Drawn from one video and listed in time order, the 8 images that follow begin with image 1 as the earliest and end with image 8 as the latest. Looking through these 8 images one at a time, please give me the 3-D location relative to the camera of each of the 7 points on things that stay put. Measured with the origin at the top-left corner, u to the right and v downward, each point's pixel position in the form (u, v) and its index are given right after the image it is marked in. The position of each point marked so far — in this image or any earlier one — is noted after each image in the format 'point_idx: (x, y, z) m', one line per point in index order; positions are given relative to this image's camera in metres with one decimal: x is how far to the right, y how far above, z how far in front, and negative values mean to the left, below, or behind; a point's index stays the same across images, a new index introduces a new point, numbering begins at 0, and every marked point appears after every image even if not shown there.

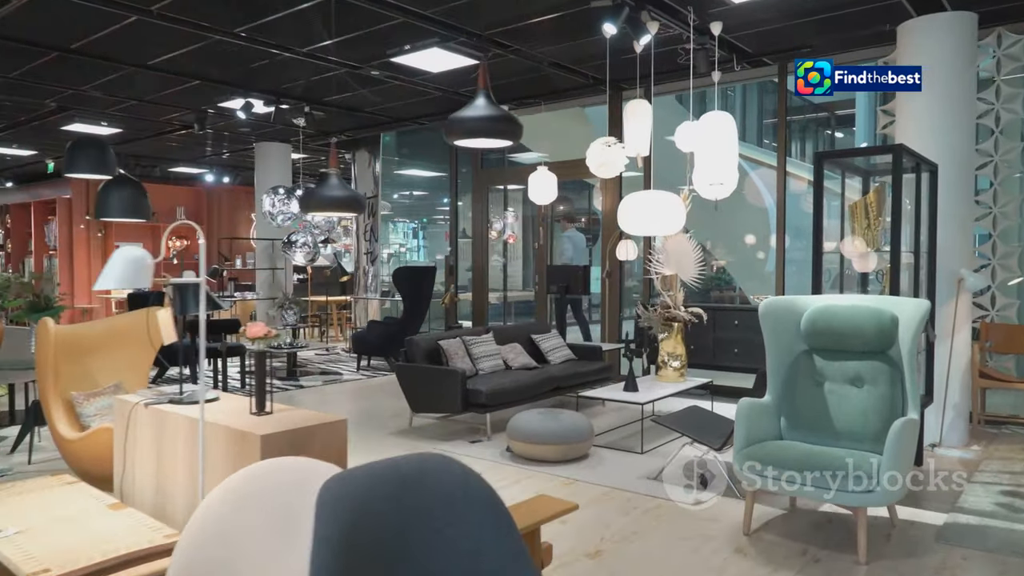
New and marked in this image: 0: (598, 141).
0: (+0.6, +1.0, +5.3) m
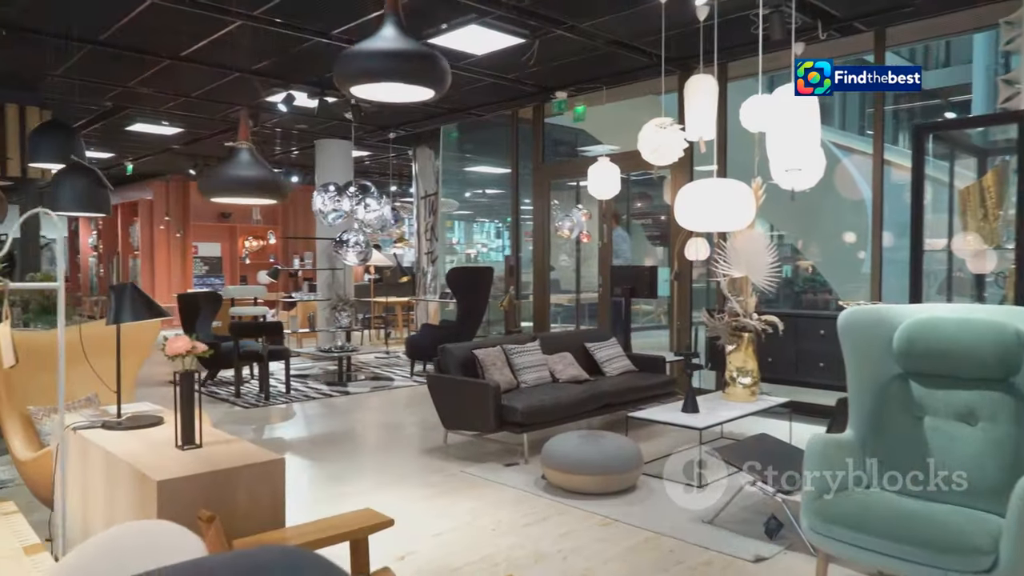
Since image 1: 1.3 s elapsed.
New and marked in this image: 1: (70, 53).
0: (+0.9, +1.0, +4.6) m
1: (-3.6, +1.9, +6.1) m
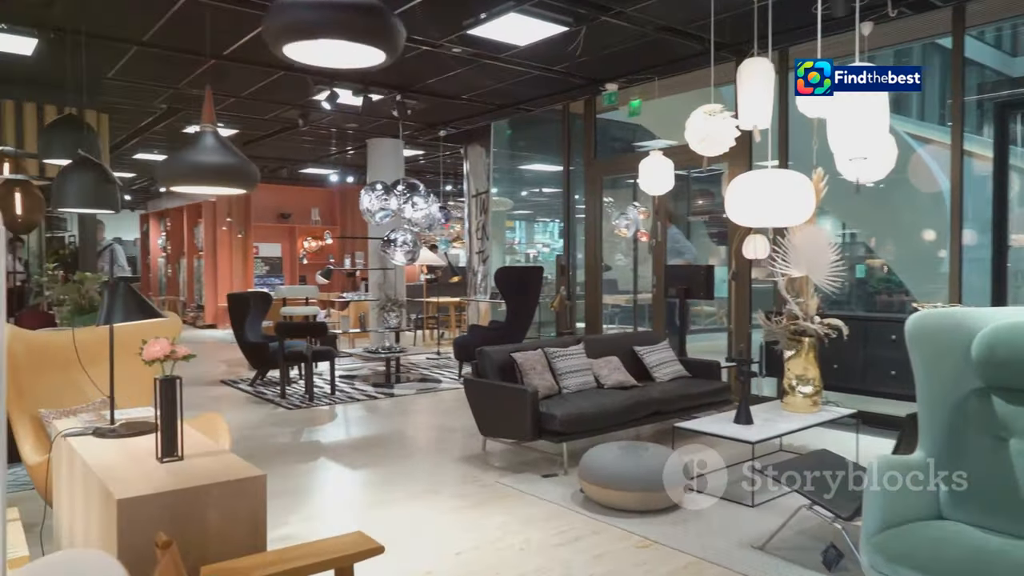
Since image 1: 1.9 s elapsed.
0: (+1.1, +1.0, +4.3) m
1: (-3.2, +1.9, +6.1) m
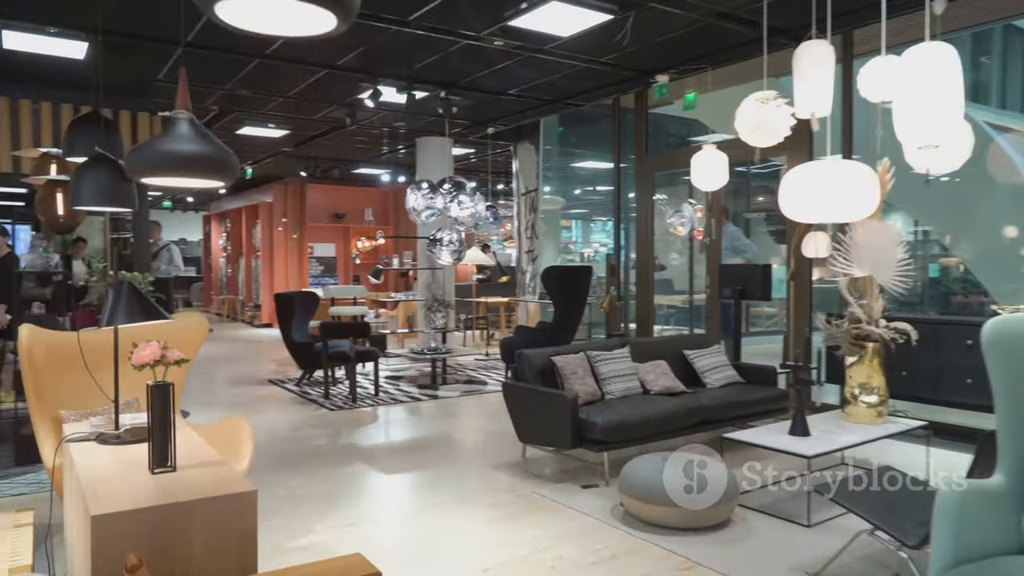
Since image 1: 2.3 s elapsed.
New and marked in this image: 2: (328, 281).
0: (+1.3, +1.0, +4.0) m
1: (-2.9, +1.9, +6.1) m
2: (-3.6, +0.1, +14.5) m
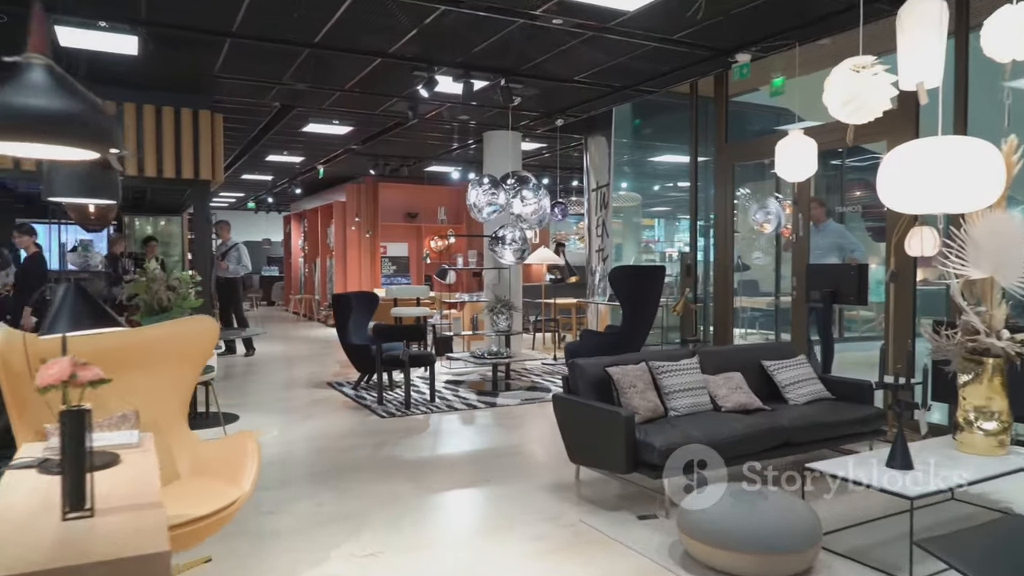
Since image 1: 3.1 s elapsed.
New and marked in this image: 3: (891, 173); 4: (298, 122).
0: (+1.5, +1.0, +3.4) m
1: (-2.4, +1.9, +6.0) m
2: (-2.2, +0.1, +14.4) m
3: (+1.5, +0.5, +3.0) m
4: (-2.6, +2.0, +8.9) m
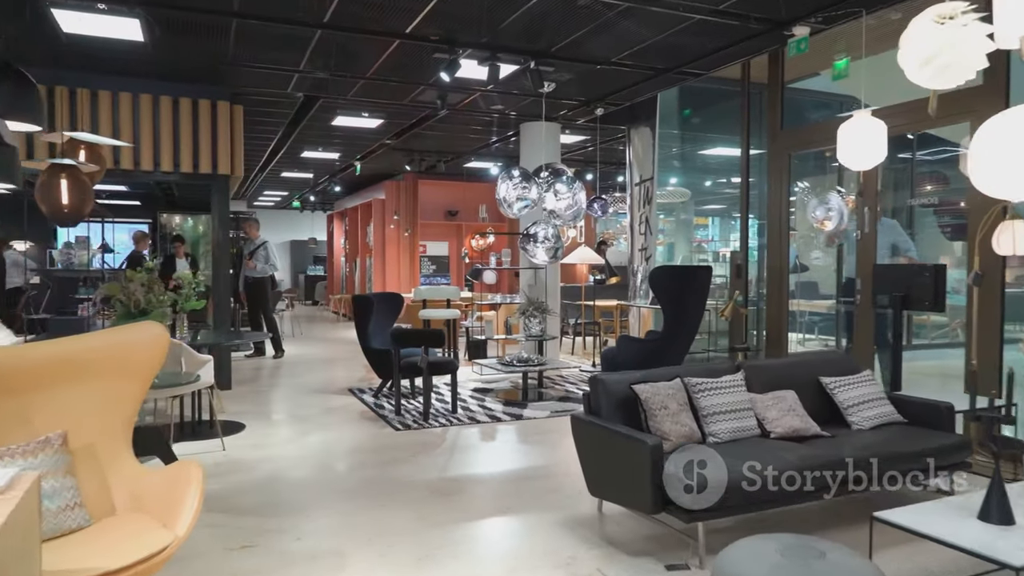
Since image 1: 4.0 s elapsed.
0: (+1.5, +1.0, +2.7) m
1: (-2.2, +1.9, +5.6) m
2: (-1.4, +0.1, +14.0) m
3: (+1.5, +0.5, +2.3) m
4: (-2.1, +2.0, +8.5) m
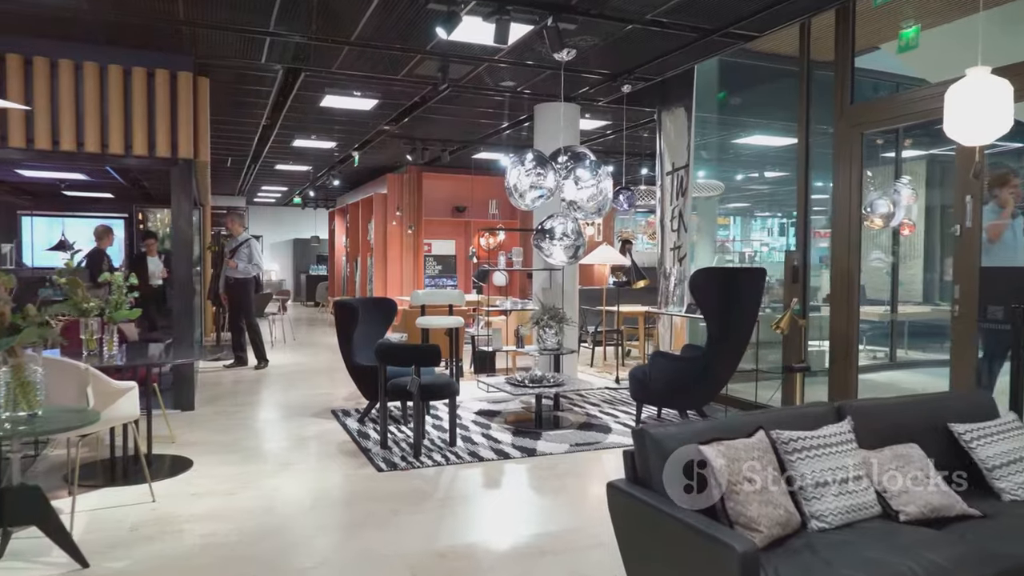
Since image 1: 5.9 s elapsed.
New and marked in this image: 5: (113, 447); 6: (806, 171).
0: (+1.5, +0.9, +1.6) m
1: (-2.1, +1.9, +4.6) m
2: (-1.2, +0.1, +12.9) m
3: (+1.5, +0.4, +1.2) m
4: (-2.0, +1.9, +7.5) m
5: (-2.5, -1.0, +4.6) m
6: (+2.4, +0.9, +6.0) m
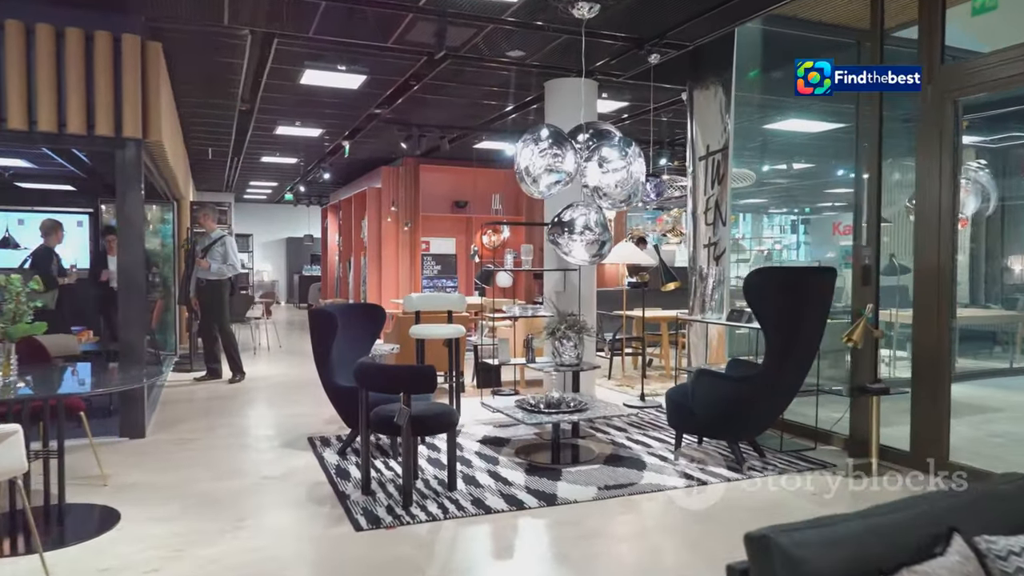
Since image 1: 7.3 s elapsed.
0: (+1.6, +0.9, +0.6) m
1: (-2.0, +1.8, +3.6) m
2: (-1.1, +0.1, +11.9) m
3: (+1.6, +0.4, +0.2) m
4: (-1.9, +1.9, +6.5) m
5: (-2.4, -1.0, +3.7) m
6: (+2.4, +0.9, +5.0) m
